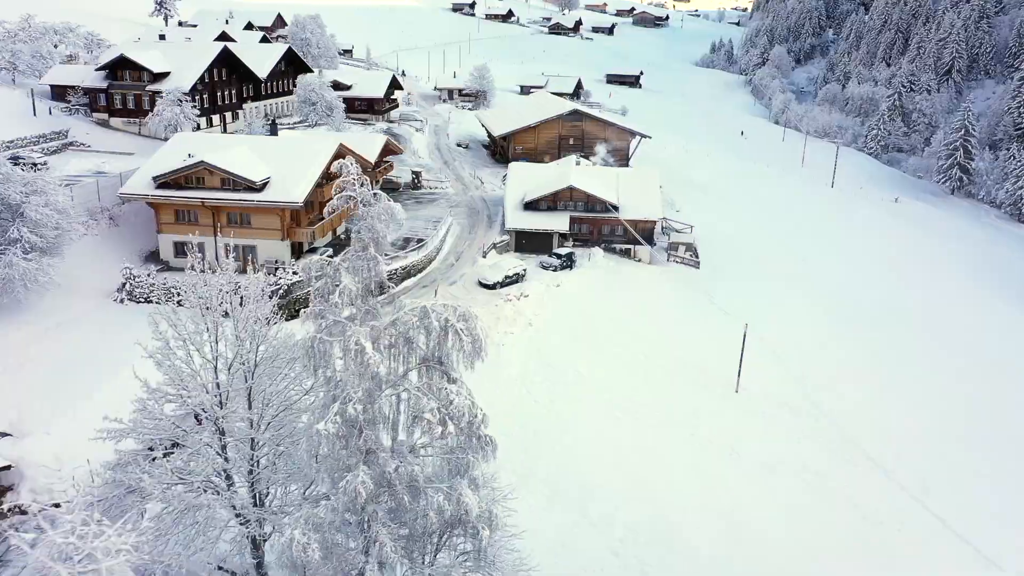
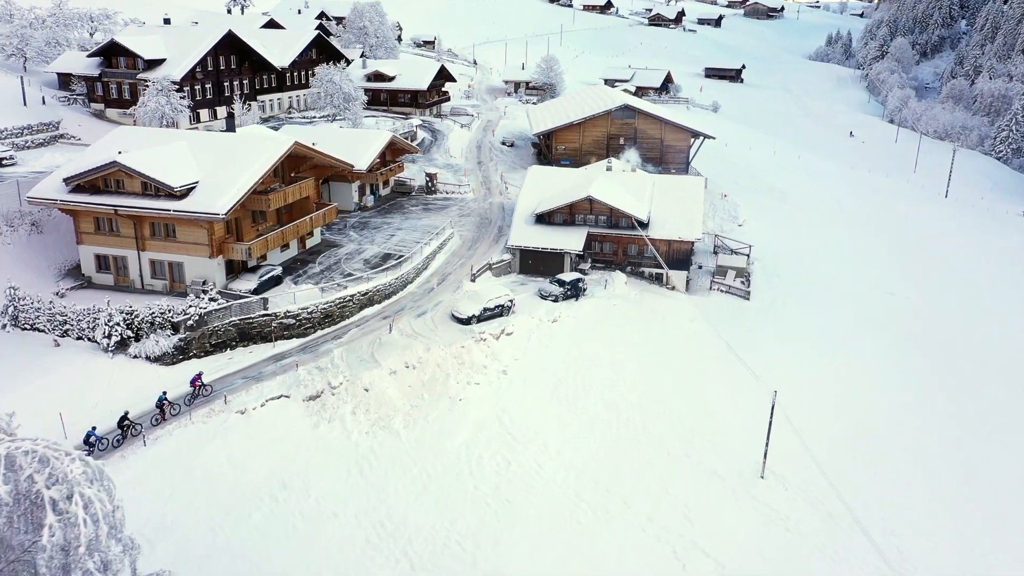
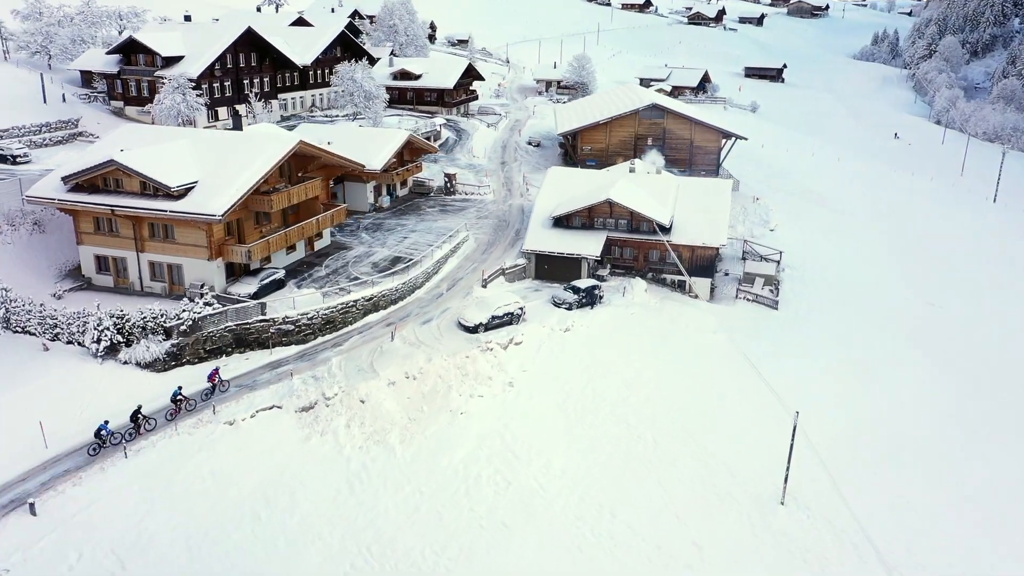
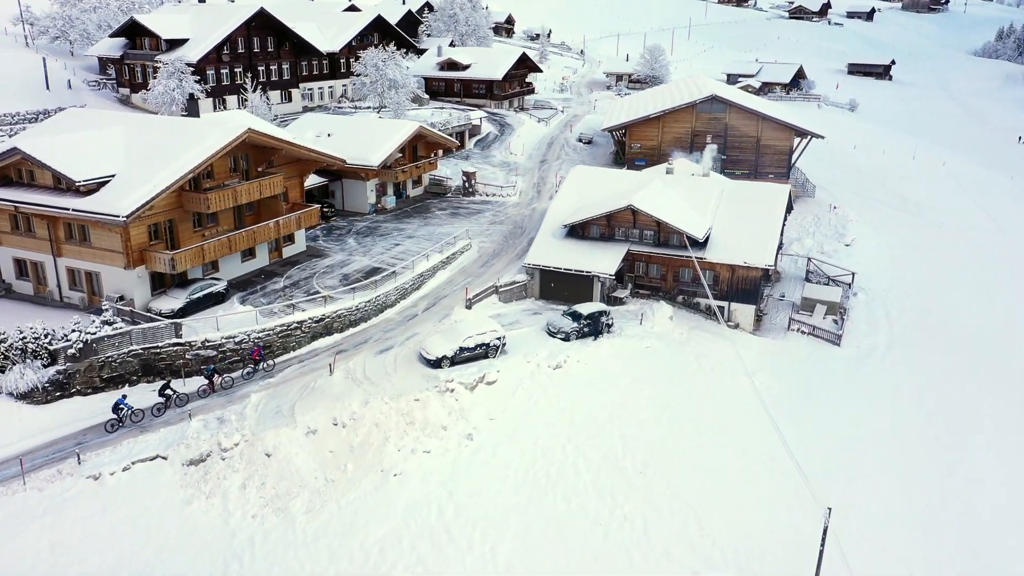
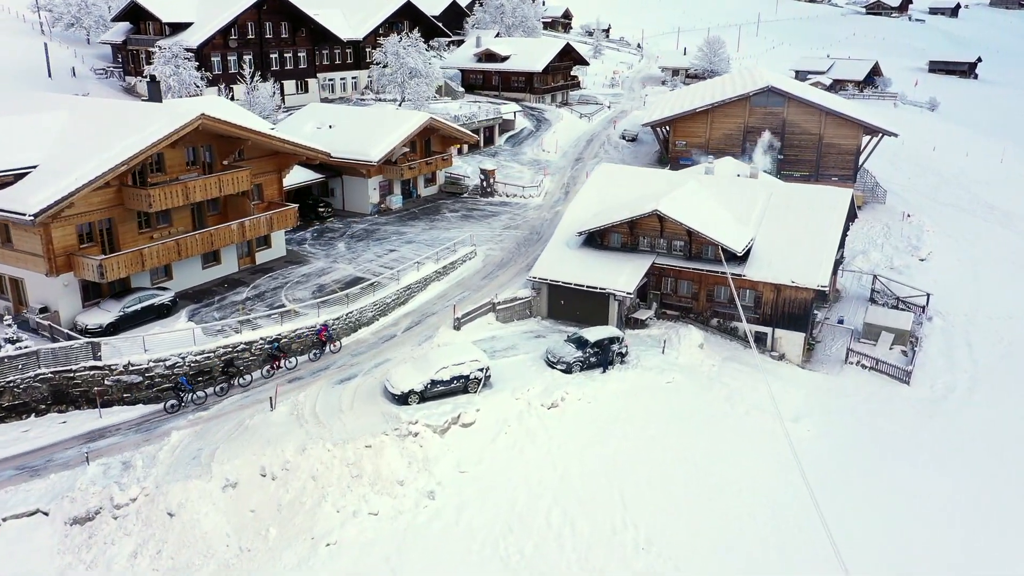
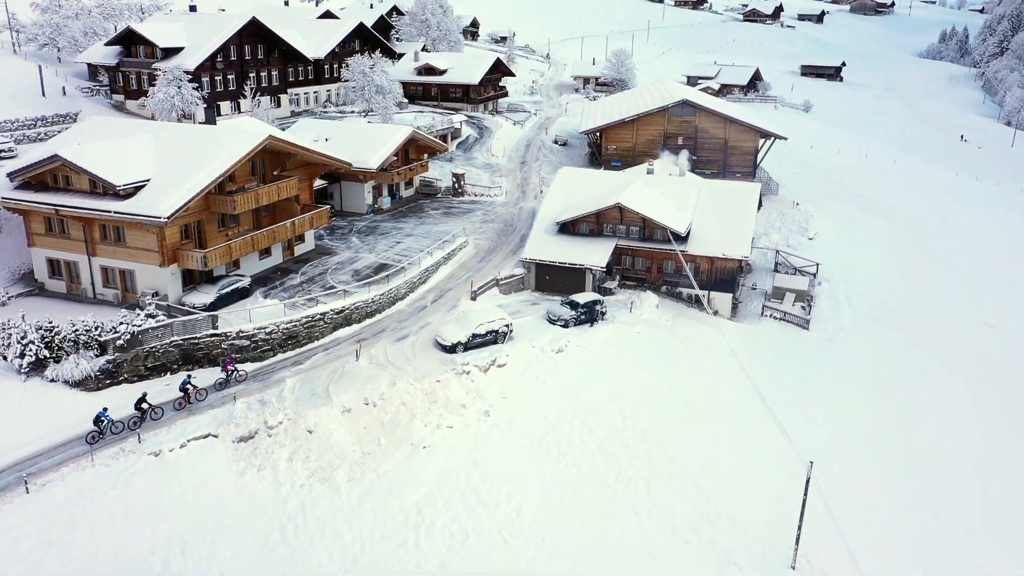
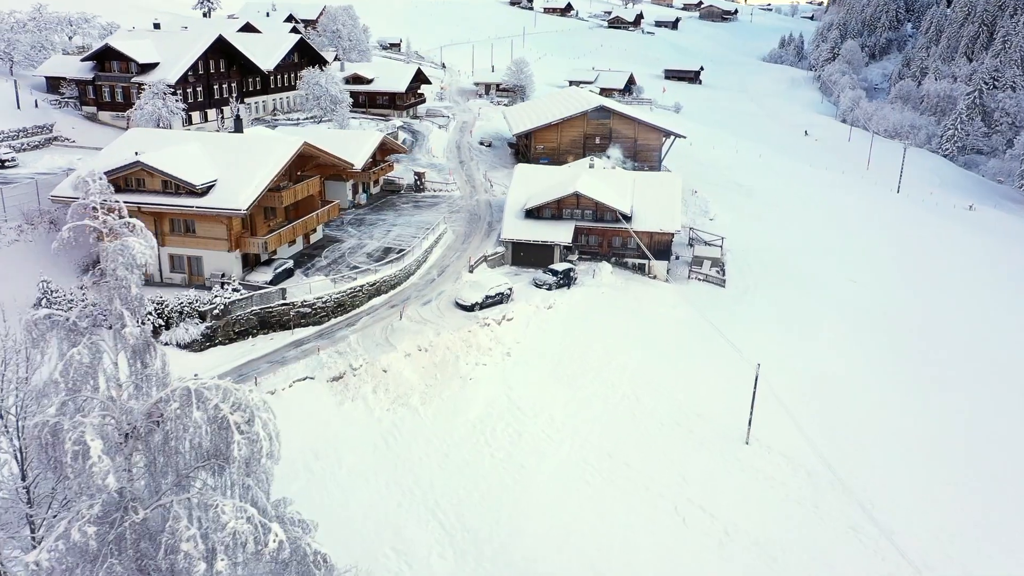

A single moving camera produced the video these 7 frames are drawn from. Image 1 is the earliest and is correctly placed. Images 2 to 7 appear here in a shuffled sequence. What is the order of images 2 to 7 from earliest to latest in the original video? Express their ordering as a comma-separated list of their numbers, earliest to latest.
7, 2, 3, 6, 4, 5
